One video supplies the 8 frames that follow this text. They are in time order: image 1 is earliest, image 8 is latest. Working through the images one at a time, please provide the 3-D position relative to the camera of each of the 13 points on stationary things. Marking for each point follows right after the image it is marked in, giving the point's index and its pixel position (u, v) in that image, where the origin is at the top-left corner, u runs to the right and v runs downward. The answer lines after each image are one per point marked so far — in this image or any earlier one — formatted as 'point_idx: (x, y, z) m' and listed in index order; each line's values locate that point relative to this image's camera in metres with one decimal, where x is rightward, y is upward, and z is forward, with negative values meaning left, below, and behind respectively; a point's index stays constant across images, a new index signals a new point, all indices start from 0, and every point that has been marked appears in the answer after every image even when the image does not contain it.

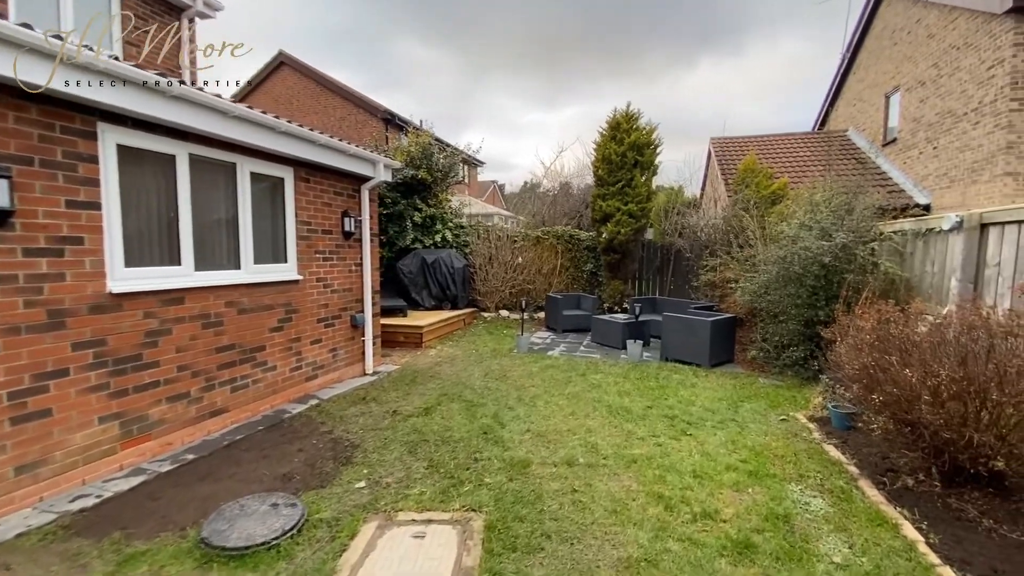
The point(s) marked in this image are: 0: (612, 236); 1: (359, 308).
0: (+2.0, +1.0, +9.3) m
1: (-2.1, -0.3, +6.3) m
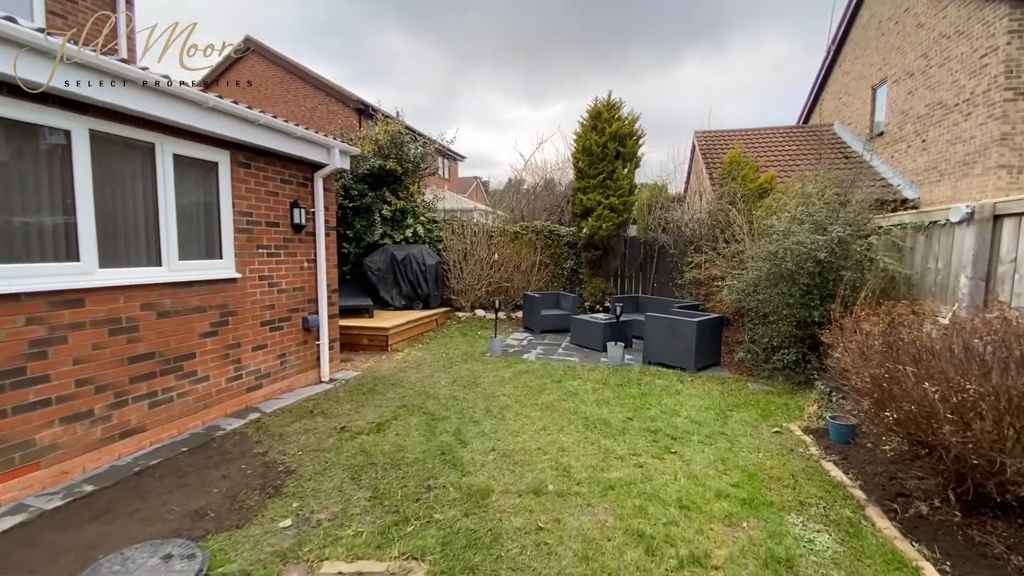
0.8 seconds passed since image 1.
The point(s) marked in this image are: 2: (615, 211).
0: (+1.5, +1.0, +8.9) m
1: (-2.4, -0.3, +5.7) m
2: (+1.9, +1.5, +8.7) m
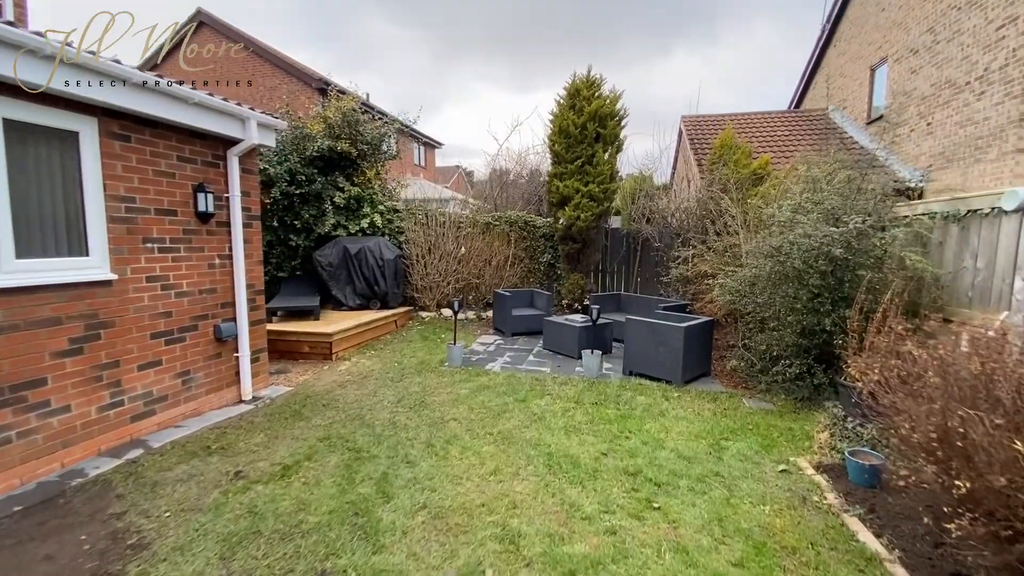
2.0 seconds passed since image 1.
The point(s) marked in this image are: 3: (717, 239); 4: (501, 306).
0: (+1.0, +1.1, +8.0) m
1: (-2.9, -0.3, +4.8) m
2: (+1.4, +1.5, +7.8) m
3: (+2.8, +0.7, +6.3) m
4: (-0.2, -0.3, +7.5) m
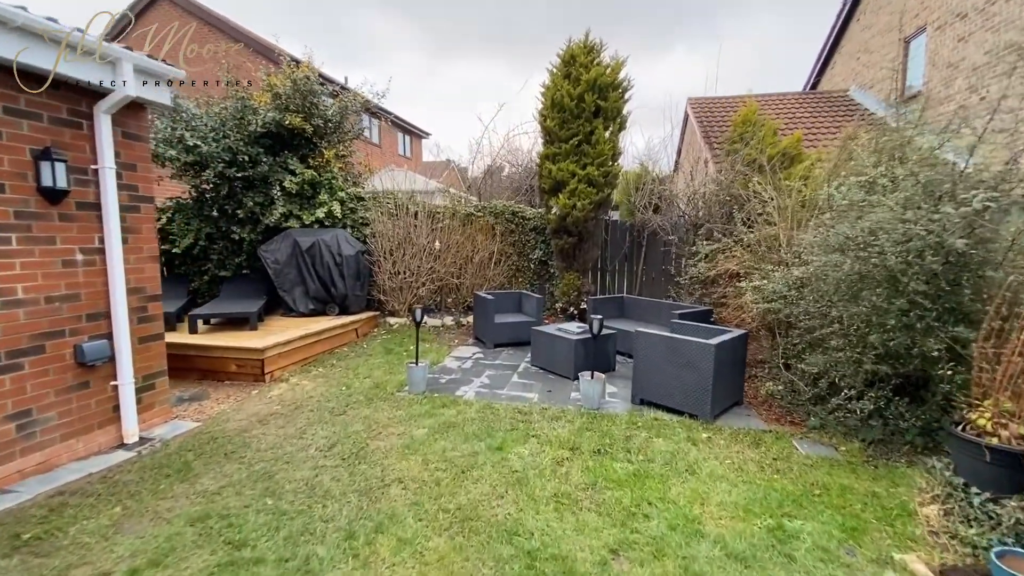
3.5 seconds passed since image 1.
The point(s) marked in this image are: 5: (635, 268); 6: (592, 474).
0: (+0.8, +1.0, +6.8) m
1: (-3.1, -0.3, +3.5) m
2: (+1.2, +1.5, +6.6) m
3: (+2.5, +0.6, +5.1) m
4: (-0.4, -0.3, +6.3) m
5: (+2.0, +0.3, +7.5) m
6: (+0.5, -1.2, +3.0) m
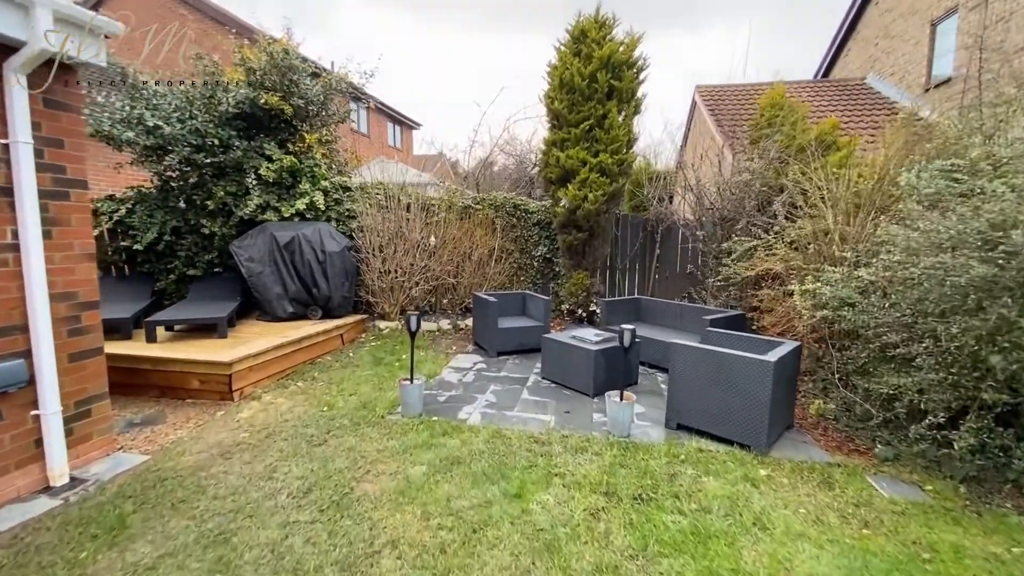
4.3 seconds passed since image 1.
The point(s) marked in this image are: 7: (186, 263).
0: (+0.8, +1.0, +6.1) m
1: (-3.0, -0.4, +2.8) m
2: (+1.2, +1.5, +6.0) m
3: (+2.6, +0.6, +4.5) m
4: (-0.3, -0.3, +5.6) m
5: (+2.0, +0.3, +6.9) m
6: (+0.6, -1.2, +2.4) m
7: (-4.3, +0.3, +6.2) m
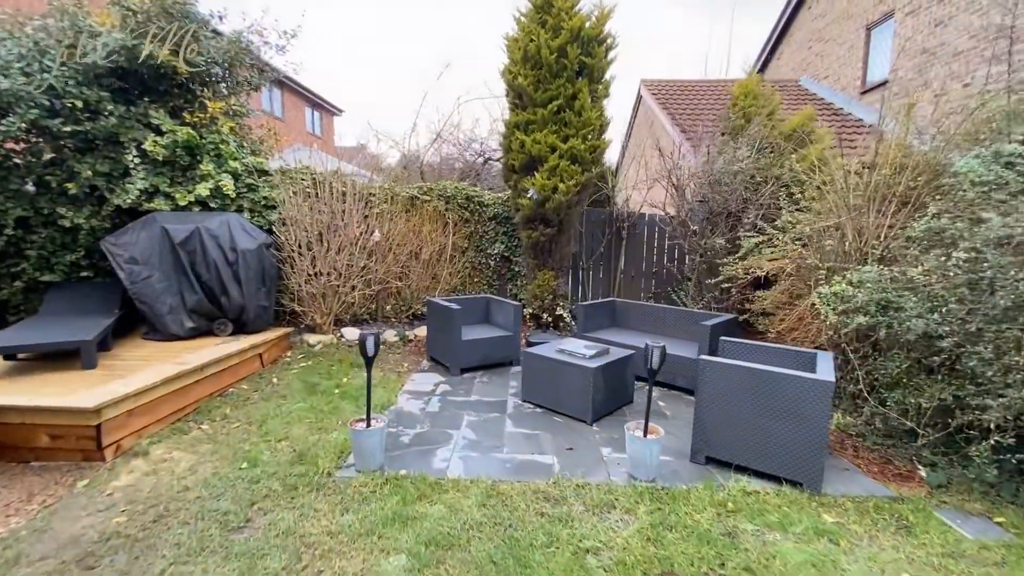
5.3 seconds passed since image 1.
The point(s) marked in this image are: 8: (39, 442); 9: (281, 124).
0: (+0.3, +1.0, +5.4) m
1: (-2.9, -0.5, +1.5) m
2: (+0.8, +1.5, +5.3) m
3: (+2.4, +0.6, +4.1) m
4: (-0.7, -0.4, +4.7) m
5: (+1.4, +0.3, +6.4) m
6: (+0.8, -1.3, +1.7) m
7: (-4.7, +0.2, +4.6) m
8: (-3.0, -0.9, +2.9) m
9: (-6.0, +4.3, +12.2) m
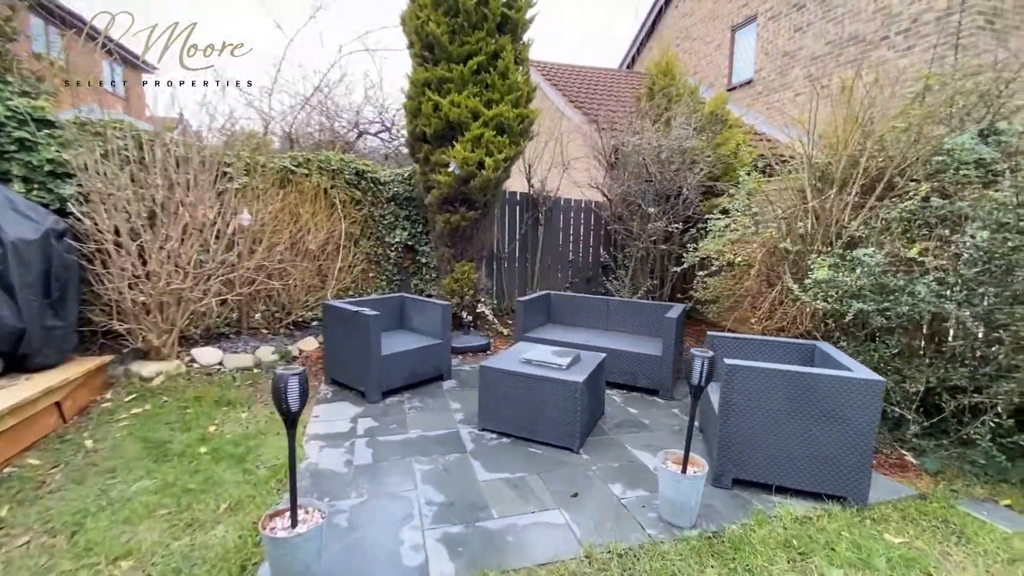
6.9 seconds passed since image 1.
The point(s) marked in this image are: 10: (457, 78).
0: (-0.5, +1.1, +4.5) m
1: (-2.3, -0.6, -0.1) m
2: (-0.1, +1.5, +4.5) m
3: (+1.9, +0.7, +3.8) m
4: (-1.2, -0.4, +3.6) m
5: (+0.3, +0.4, +5.8) m
6: (+1.1, -1.3, +1.1) m
7: (-5.0, +0.1, +2.3) m
8: (-2.8, -1.1, +1.2) m
9: (-8.6, +4.2, +9.0) m
10: (-0.5, +2.0, +4.4) m
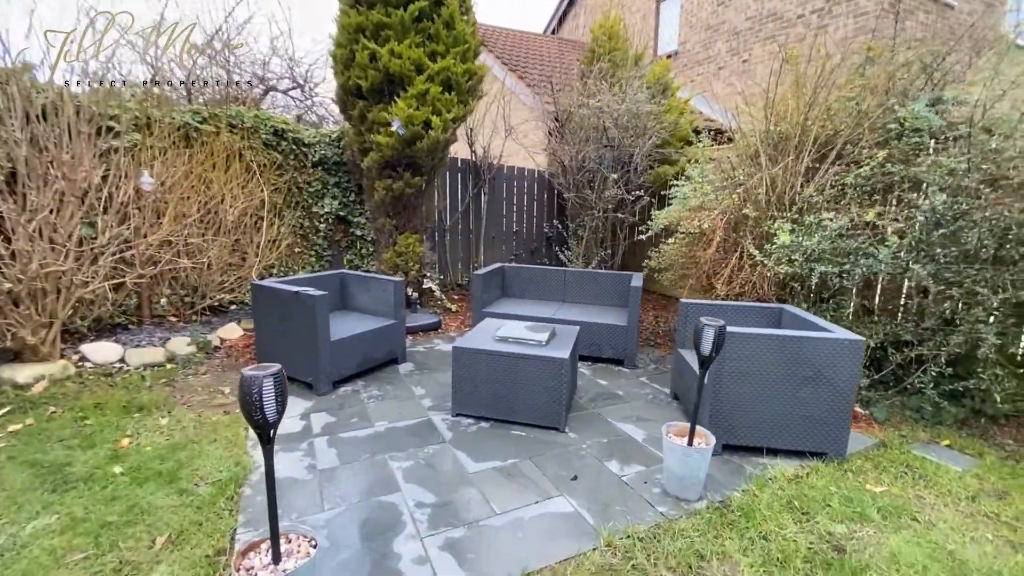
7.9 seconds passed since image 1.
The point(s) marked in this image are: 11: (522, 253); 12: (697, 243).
0: (-0.9, +1.3, +4.1) m
1: (-1.9, -0.7, -0.7) m
2: (-0.5, +1.8, +4.1) m
3: (+1.5, +1.0, +3.8) m
4: (-1.5, -0.2, +3.1) m
5: (-0.4, +0.7, +5.5) m
6: (+1.3, -1.2, +1.2) m
7: (-5.0, 0.0, +1.2) m
8: (-2.6, -1.1, +0.6) m
9: (-9.8, +4.3, +6.9) m
10: (-1.0, +2.2, +3.9) m
11: (+0.1, +0.4, +5.8) m
12: (+1.4, +0.4, +3.8) m
